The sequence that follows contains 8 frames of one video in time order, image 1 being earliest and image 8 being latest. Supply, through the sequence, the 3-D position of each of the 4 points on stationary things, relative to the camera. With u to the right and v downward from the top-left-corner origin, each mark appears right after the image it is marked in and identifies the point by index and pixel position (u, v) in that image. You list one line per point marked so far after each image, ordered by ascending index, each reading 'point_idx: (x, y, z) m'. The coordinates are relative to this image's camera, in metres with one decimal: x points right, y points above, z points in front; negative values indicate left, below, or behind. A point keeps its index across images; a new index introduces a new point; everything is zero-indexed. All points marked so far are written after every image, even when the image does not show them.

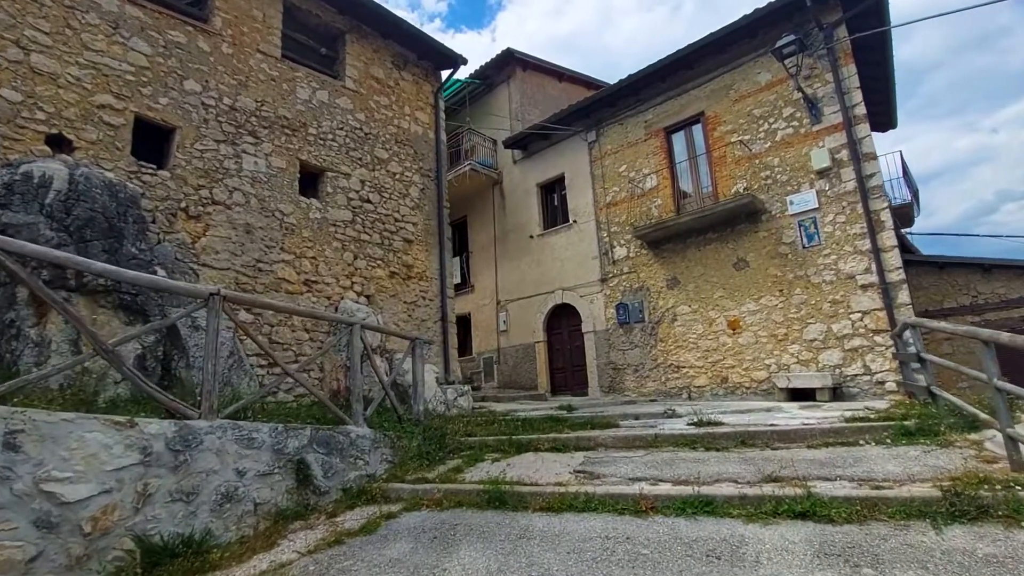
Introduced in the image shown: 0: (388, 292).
0: (-1.5, -0.1, +7.0) m
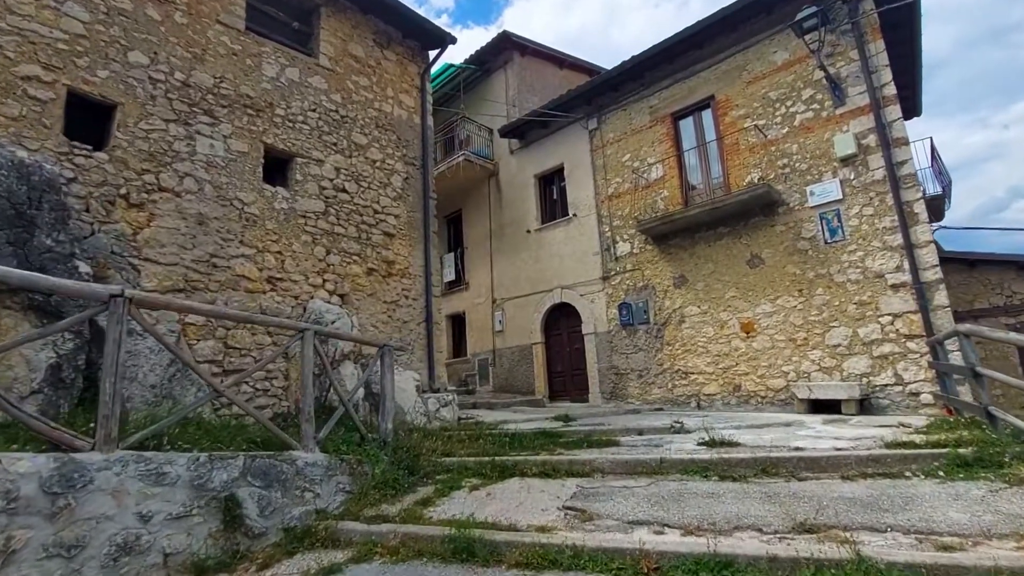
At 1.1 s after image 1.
0: (-1.7, 0.0, +6.3) m
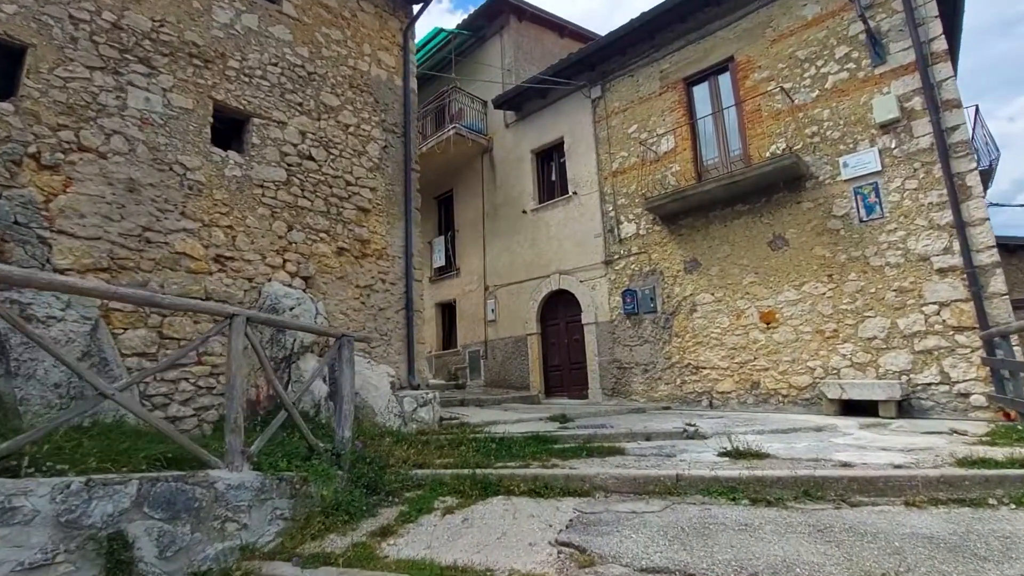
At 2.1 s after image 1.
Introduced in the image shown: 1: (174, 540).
0: (-1.8, +0.1, +5.5) m
1: (-1.5, -1.1, +2.6) m
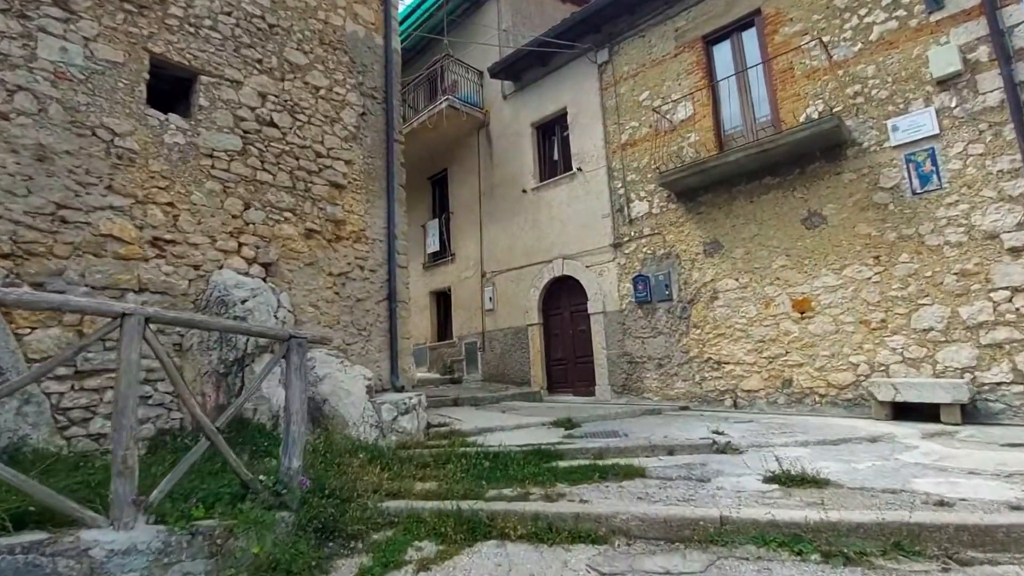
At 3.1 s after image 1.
0: (-1.8, +0.2, +4.7) m
1: (-1.6, -1.1, +1.8) m
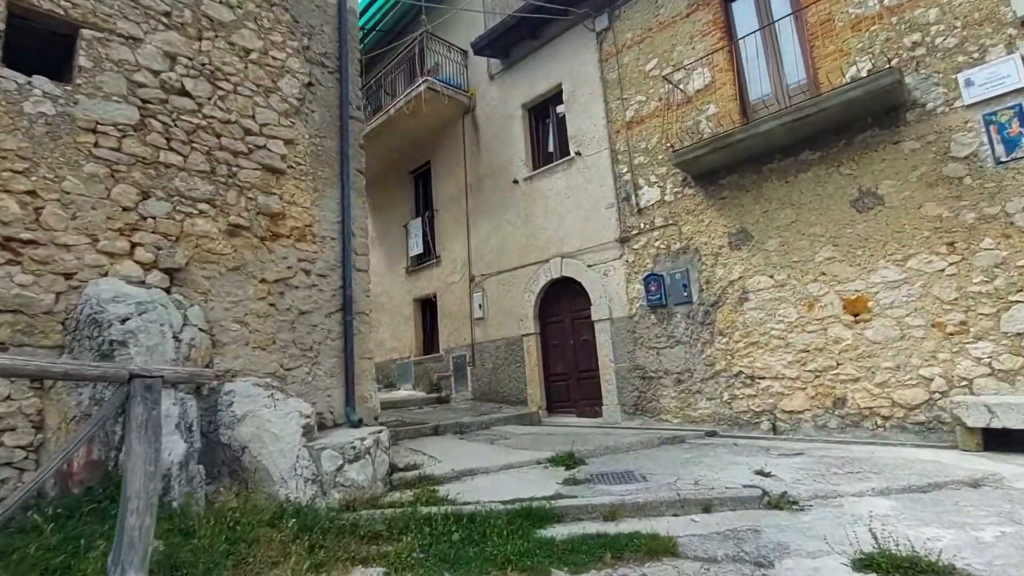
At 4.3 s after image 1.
0: (-1.9, +0.2, +3.7) m
1: (-1.7, -1.2, +0.8) m
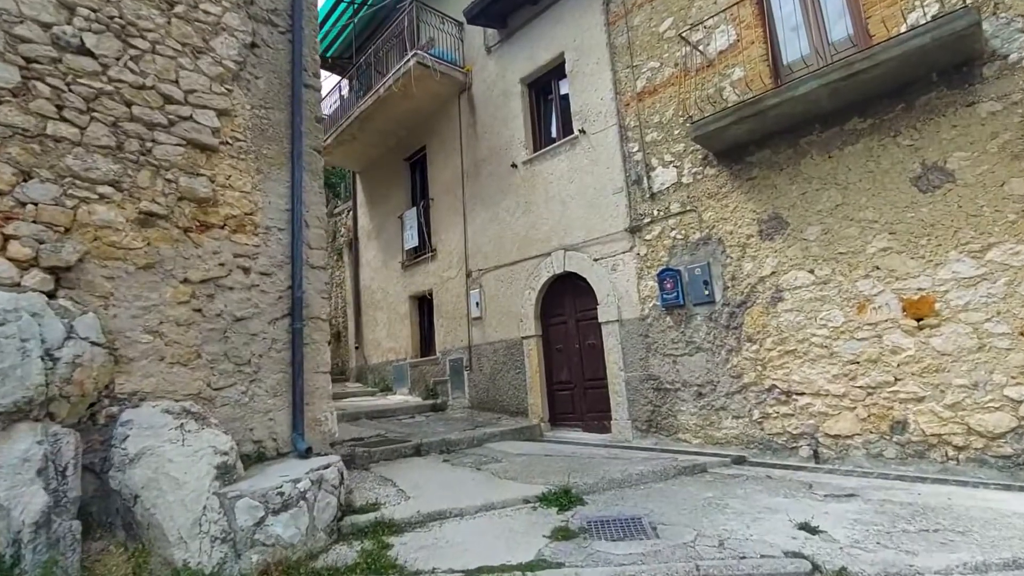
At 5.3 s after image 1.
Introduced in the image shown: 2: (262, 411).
0: (-2.1, +0.2, +3.0) m
1: (-1.9, -1.2, +0.1) m
2: (-1.5, -0.7, +3.3) m
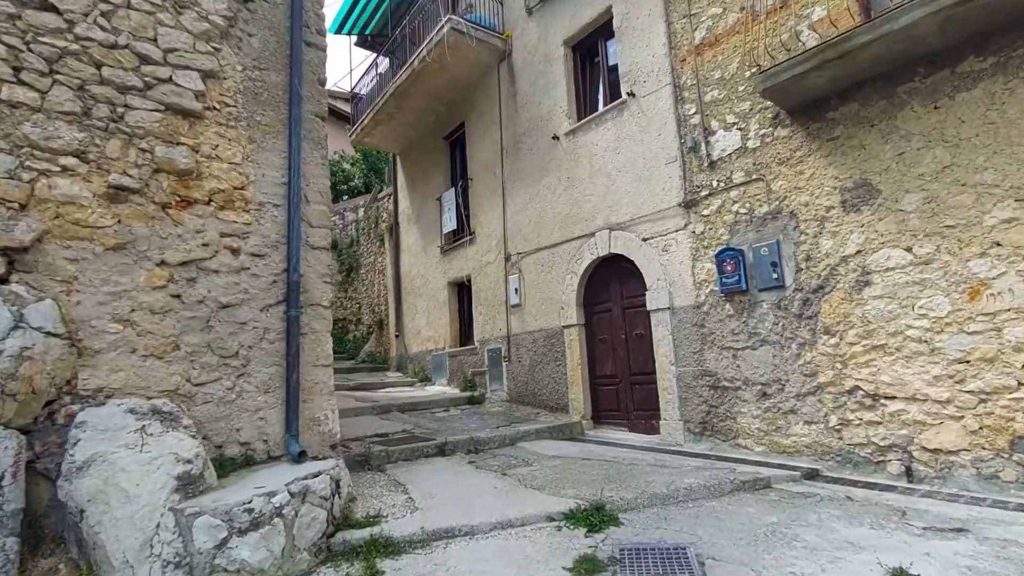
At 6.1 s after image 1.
0: (-2.0, +0.2, +2.7) m
1: (-2.2, -1.2, -0.2) m
2: (-1.4, -0.6, +3.0) m
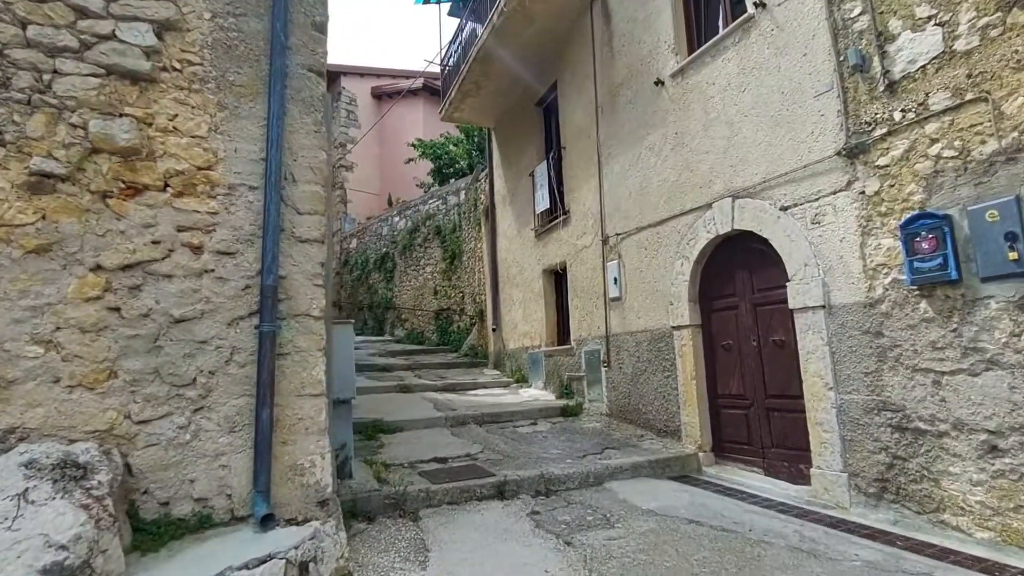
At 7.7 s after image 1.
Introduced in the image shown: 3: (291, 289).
0: (-1.9, +0.2, +2.2) m
1: (-2.8, -1.3, -0.6) m
2: (-1.2, -0.7, +2.3) m
3: (-1.0, 0.0, +2.5) m
